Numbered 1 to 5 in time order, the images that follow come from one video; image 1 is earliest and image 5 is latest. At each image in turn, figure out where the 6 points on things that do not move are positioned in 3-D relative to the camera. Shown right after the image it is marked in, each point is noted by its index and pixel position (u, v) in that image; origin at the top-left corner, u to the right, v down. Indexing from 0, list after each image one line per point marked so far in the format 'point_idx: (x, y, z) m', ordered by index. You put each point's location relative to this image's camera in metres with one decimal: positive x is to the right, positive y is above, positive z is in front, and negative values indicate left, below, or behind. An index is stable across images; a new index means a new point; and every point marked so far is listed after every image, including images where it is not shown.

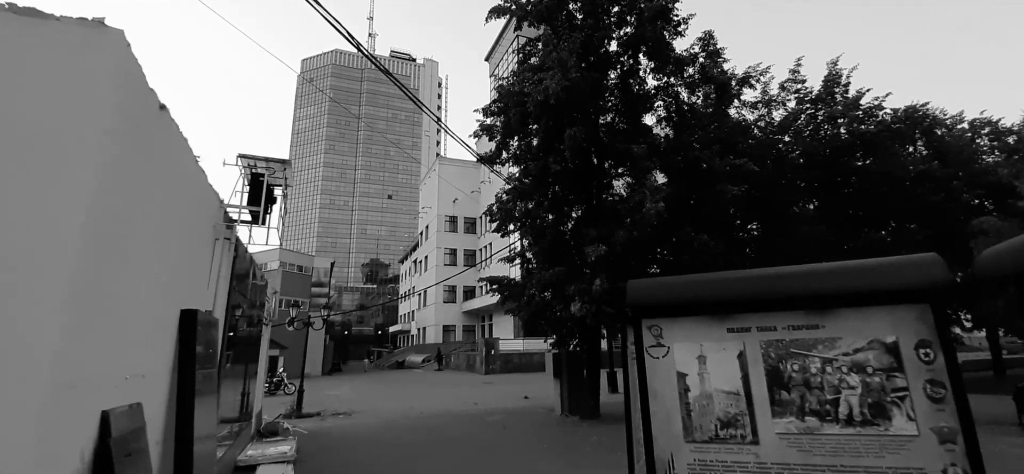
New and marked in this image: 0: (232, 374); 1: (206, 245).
0: (-4.8, -2.4, +8.8) m
1: (-2.9, -0.1, +4.8) m
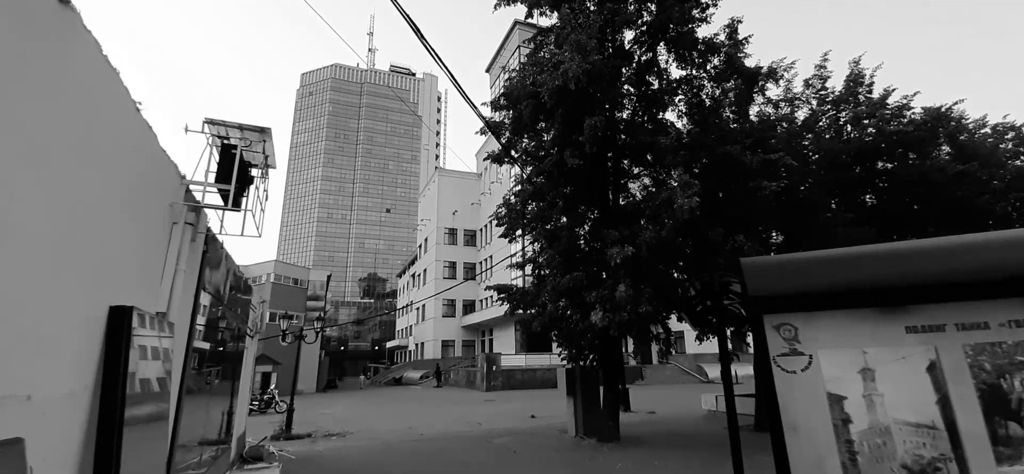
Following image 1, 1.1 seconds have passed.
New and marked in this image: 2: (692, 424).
0: (-4.6, -2.4, +7.8) m
1: (-2.7, +0.1, +3.8) m
2: (+4.9, -5.1, +13.4) m
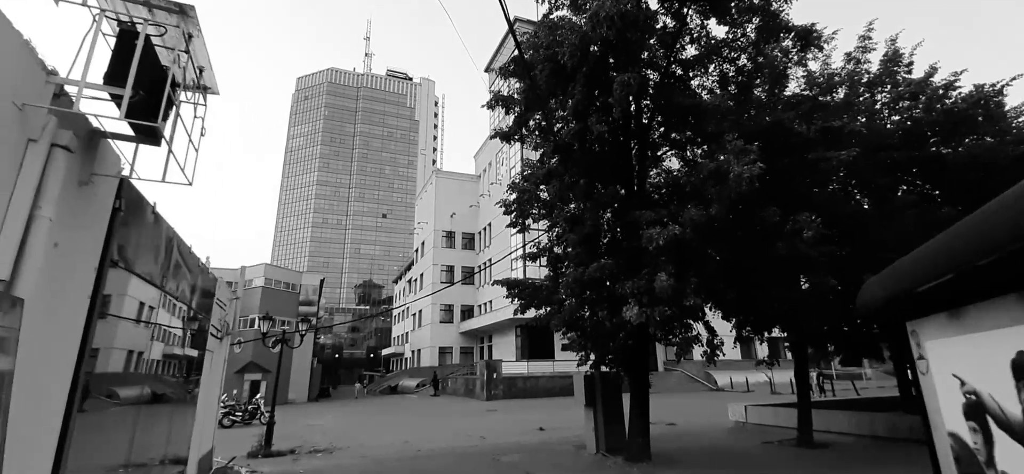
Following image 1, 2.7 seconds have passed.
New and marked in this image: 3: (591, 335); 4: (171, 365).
0: (-4.4, -2.1, +6.3) m
1: (-2.4, +0.4, +2.4) m
2: (+5.1, -4.8, +12.0) m
3: (+1.3, -1.6, +8.2) m
4: (-4.2, -1.6, +6.2) m
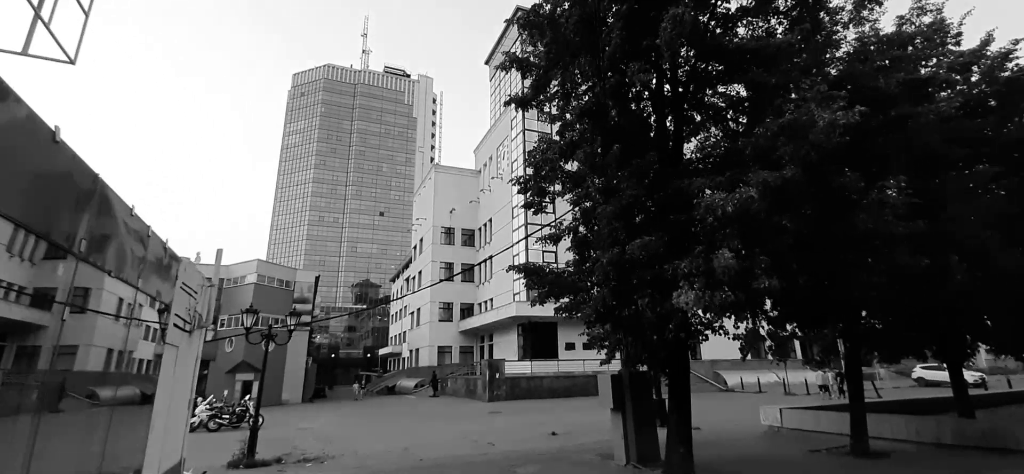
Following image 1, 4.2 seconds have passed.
0: (-4.0, -1.7, +5.0) m
1: (-2.0, +0.8, +1.1) m
2: (+5.3, -4.5, +10.7) m
3: (+1.6, -1.2, +7.0) m
4: (-3.9, -1.2, +4.9) m
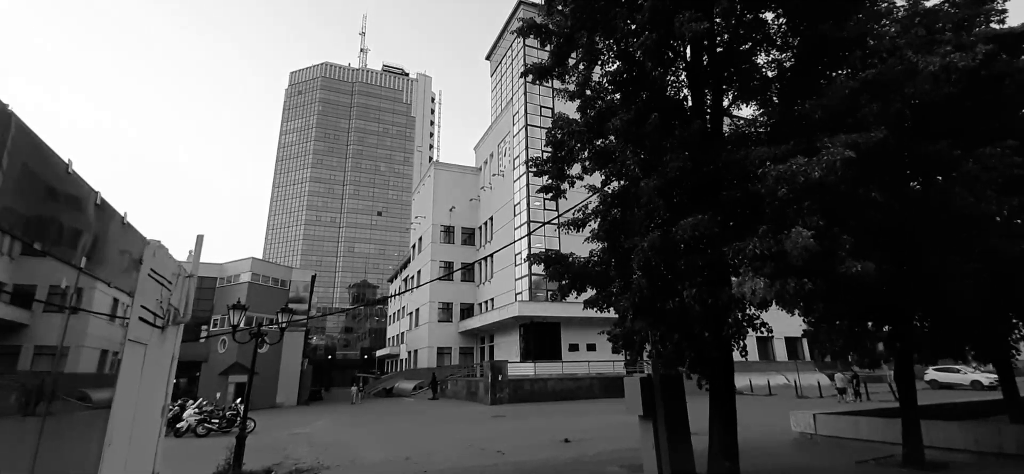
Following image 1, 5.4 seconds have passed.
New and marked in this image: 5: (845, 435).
0: (-3.7, -1.5, +4.0) m
1: (-1.7, +1.0, +0.1) m
2: (+5.6, -4.3, +9.8) m
3: (+1.9, -1.0, +6.0) m
4: (-3.6, -1.0, +4.0) m
5: (+7.0, -4.2, +10.5) m
